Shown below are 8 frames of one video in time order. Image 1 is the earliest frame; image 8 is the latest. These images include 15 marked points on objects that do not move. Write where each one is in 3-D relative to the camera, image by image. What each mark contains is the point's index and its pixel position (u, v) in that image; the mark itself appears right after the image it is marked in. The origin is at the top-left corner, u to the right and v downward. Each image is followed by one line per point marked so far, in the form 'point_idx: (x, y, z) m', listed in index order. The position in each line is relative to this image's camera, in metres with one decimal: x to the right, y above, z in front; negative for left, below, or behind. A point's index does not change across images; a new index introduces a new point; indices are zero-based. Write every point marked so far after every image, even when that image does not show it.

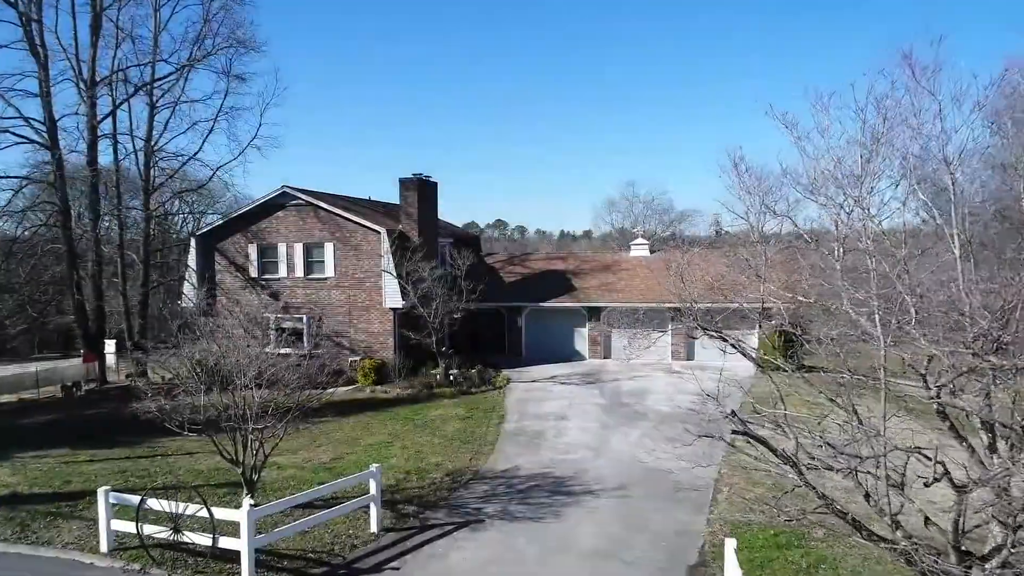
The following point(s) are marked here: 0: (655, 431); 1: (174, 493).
0: (+3.4, -3.5, +17.4) m
1: (-5.9, -3.6, +12.6) m
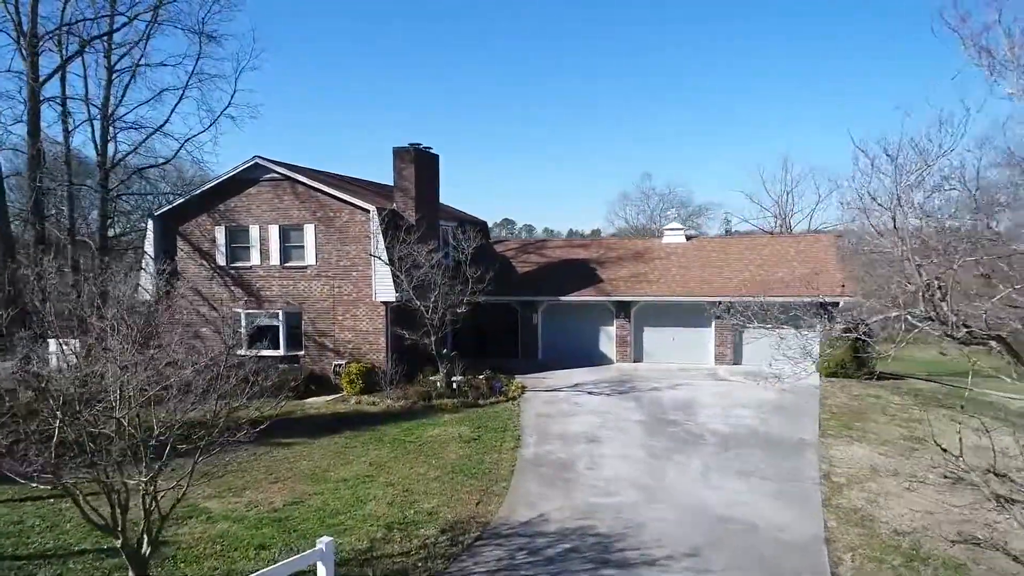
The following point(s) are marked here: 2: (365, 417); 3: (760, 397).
0: (+3.8, -3.2, +13.2) m
1: (-5.5, -3.3, +8.5) m
2: (-3.5, -3.1, +17.0) m
3: (+6.3, -2.8, +18.3) m
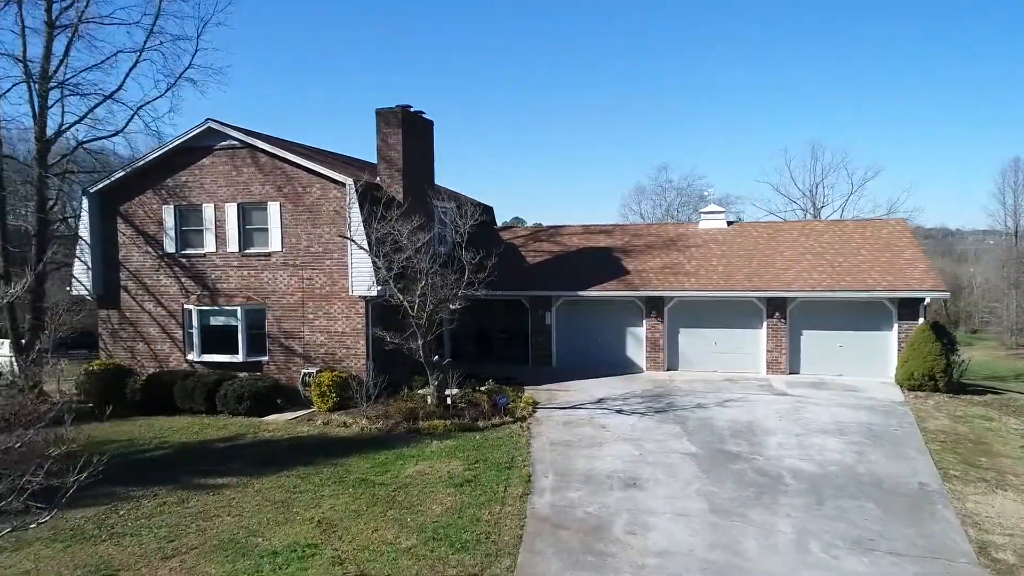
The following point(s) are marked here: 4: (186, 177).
0: (+3.9, -3.0, +9.3) m
1: (-5.5, -3.1, +4.6) m
2: (-3.3, -2.9, +13.1) m
3: (+6.4, -2.6, +14.3) m
4: (-8.2, +2.8, +18.2) m
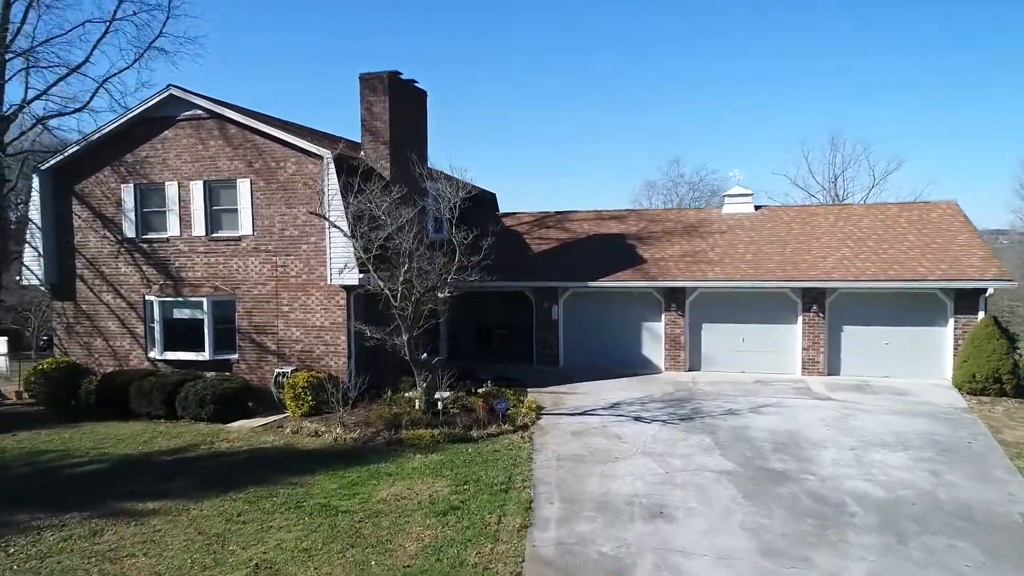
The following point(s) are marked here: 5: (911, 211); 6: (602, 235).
0: (+3.8, -2.8, +7.1) m
1: (-5.6, -2.8, +2.6) m
2: (-3.4, -2.7, +11.1) m
3: (+6.4, -2.4, +12.1) m
4: (-8.2, +3.0, +16.2) m
5: (+10.3, +2.0, +18.7) m
6: (+2.5, +1.4, +19.8) m
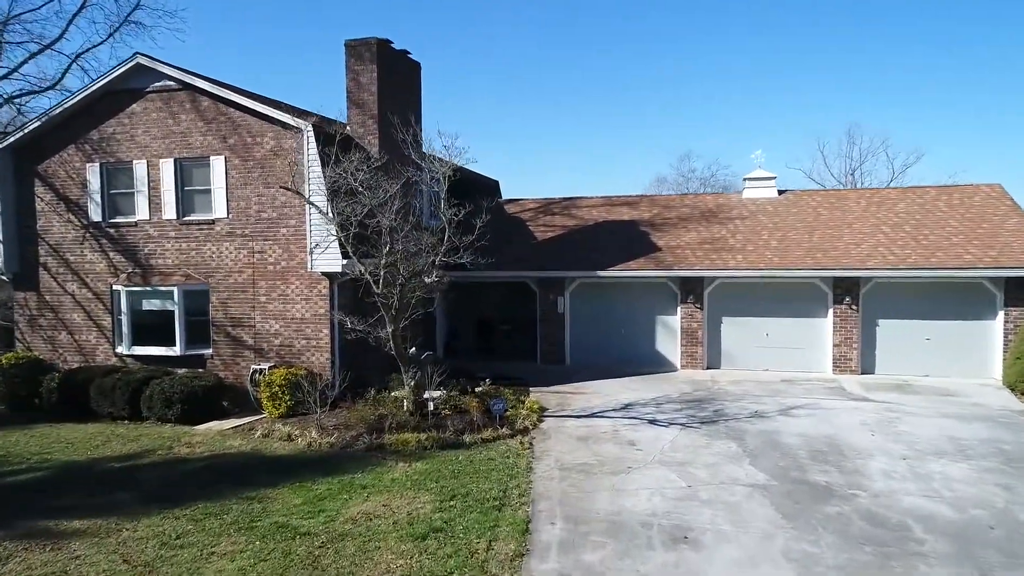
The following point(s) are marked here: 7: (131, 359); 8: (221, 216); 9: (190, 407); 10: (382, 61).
0: (+3.7, -2.5, +5.6) m
1: (-5.8, -2.6, +1.2) m
2: (-3.4, -2.4, +9.6) m
3: (+6.4, -2.1, +10.5) m
4: (-8.2, +3.3, +14.8) m
5: (+10.4, +2.2, +17.1) m
6: (+2.5, +1.7, +18.3) m
7: (-7.8, -1.5, +14.8) m
8: (-5.7, +1.4, +14.2) m
9: (-5.9, -2.2, +13.2) m
10: (-2.6, +4.5, +14.3) m
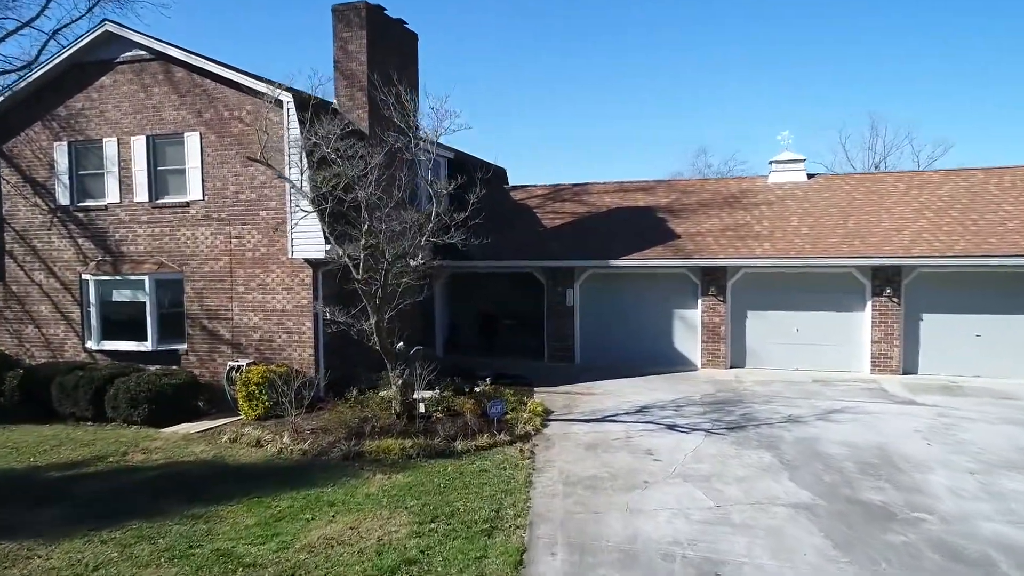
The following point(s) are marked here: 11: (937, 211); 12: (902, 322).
0: (+3.6, -2.4, +4.1) m
1: (-6.0, -2.4, -0.1) m
2: (-3.4, -2.2, +8.3) m
3: (+6.4, -2.0, +9.1) m
4: (-8.1, +3.5, +13.6) m
5: (+10.5, +2.4, +15.5) m
6: (+2.7, +1.9, +16.9) m
7: (-7.7, -1.3, +13.6) m
8: (-5.7, +1.6, +13.0) m
9: (-5.8, -2.0, +11.9) m
10: (-2.5, +4.7, +13.0) m
11: (+8.5, +1.5, +14.4) m
12: (+7.3, -0.6, +13.6) m
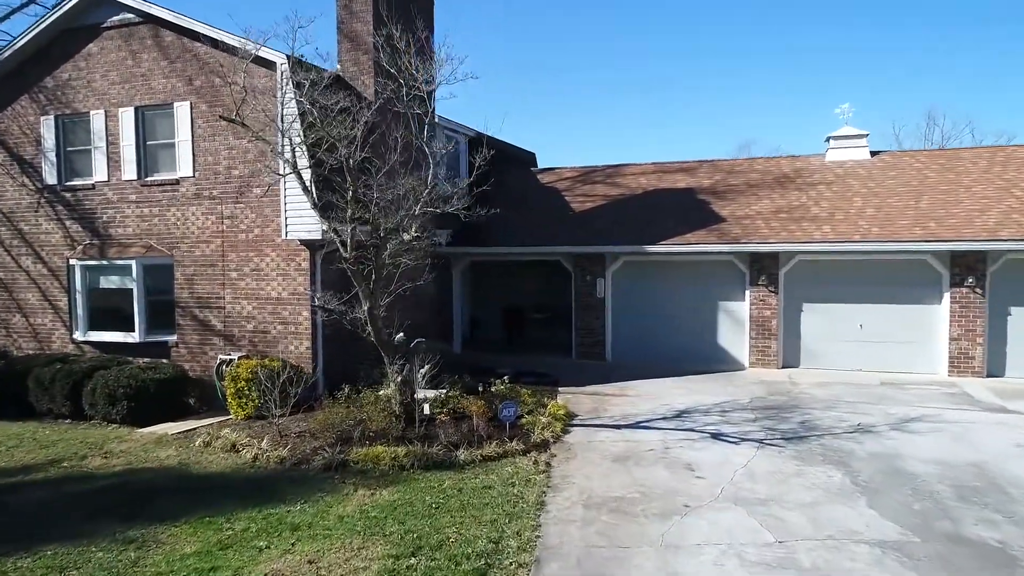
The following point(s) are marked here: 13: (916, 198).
0: (+3.5, -2.2, +2.5) m
1: (-6.3, -2.2, -1.2) m
2: (-3.3, -2.0, +7.0) m
3: (+6.5, -1.8, +7.3) m
4: (-7.7, +3.7, +12.5) m
5: (+10.9, +2.6, +13.5) m
6: (+3.2, +2.1, +15.3) m
7: (-7.4, -1.0, +12.5) m
8: (-5.3, +1.8, +11.8) m
9: (-5.5, -1.7, +10.7) m
10: (-2.1, +4.9, +11.7) m
11: (+8.9, +1.7, +12.5) m
12: (+7.7, -0.5, +11.7) m
13: (+7.2, +1.6, +12.9) m
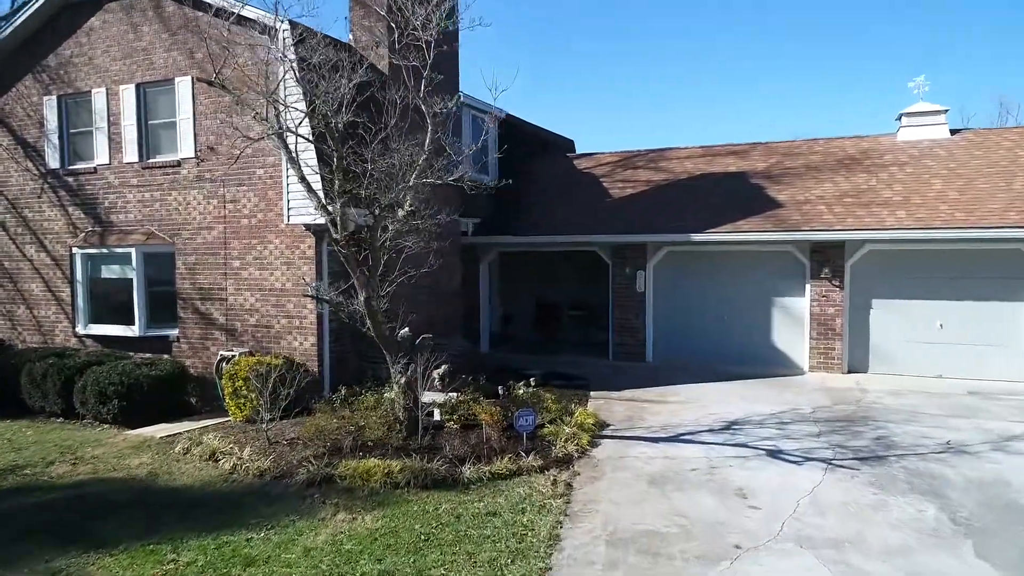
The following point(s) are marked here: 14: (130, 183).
0: (+3.3, -2.1, +1.1) m
1: (-6.7, -2.0, -2.0) m
2: (-3.2, -1.9, +6.0) m
3: (+6.6, -1.7, +5.6) m
4: (-7.2, +3.9, +11.8) m
5: (+11.4, +2.6, +11.6) m
6: (+3.9, +2.2, +13.8) m
7: (-6.9, -0.9, +11.8) m
8: (-4.9, +2.0, +10.9) m
9: (-5.2, -1.6, +9.9) m
10: (-1.7, +5.0, +10.6) m
11: (+9.3, +1.8, +10.7) m
12: (+8.1, -0.4, +10.0) m
13: (+7.7, +1.7, +11.2) m
14: (-6.0, +1.7, +11.4) m
